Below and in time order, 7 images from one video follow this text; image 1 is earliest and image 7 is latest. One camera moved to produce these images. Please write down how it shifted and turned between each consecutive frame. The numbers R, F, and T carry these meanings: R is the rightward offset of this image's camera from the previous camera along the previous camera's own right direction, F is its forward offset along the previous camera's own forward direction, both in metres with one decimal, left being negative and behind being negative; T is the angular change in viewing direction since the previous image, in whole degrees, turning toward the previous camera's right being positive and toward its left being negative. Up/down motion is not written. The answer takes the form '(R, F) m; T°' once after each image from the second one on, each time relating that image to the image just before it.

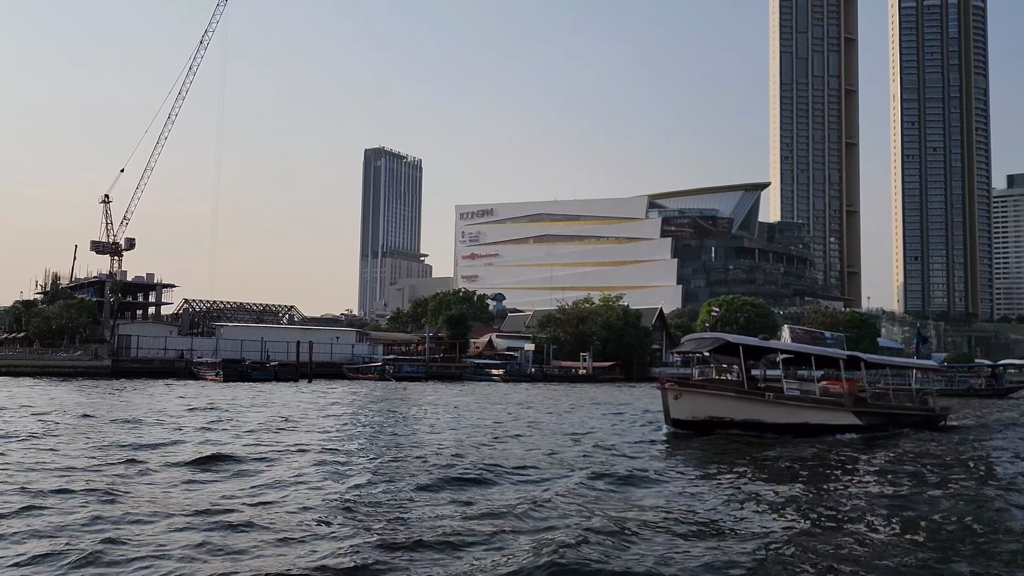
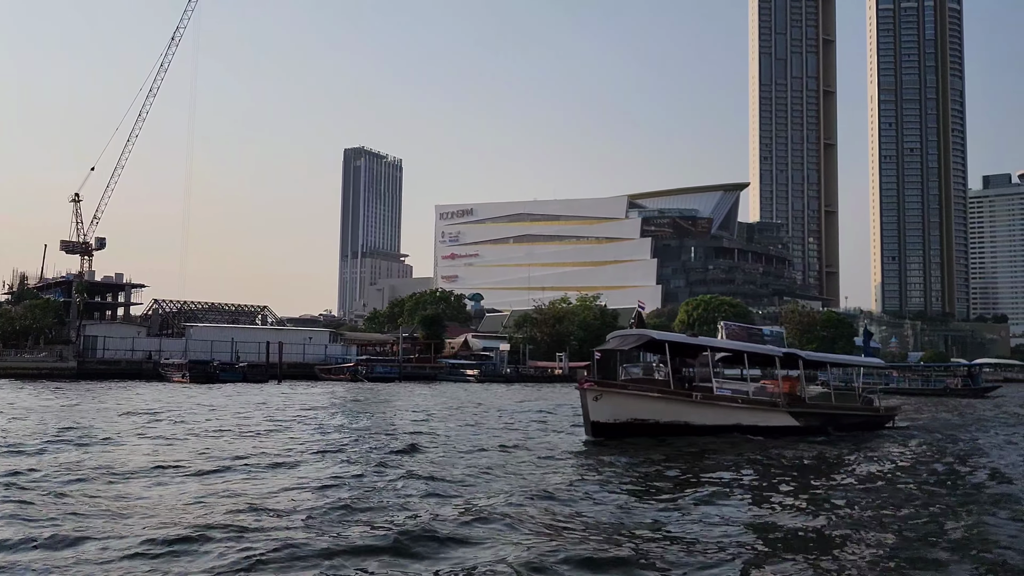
(+0.5, +0.5) m; +1°
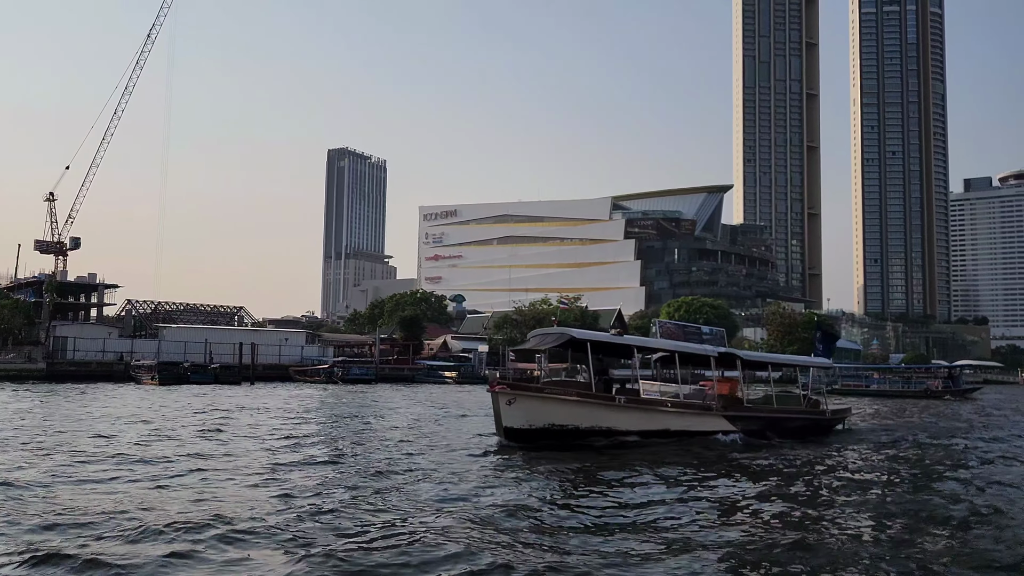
(+0.5, +0.5) m; +1°
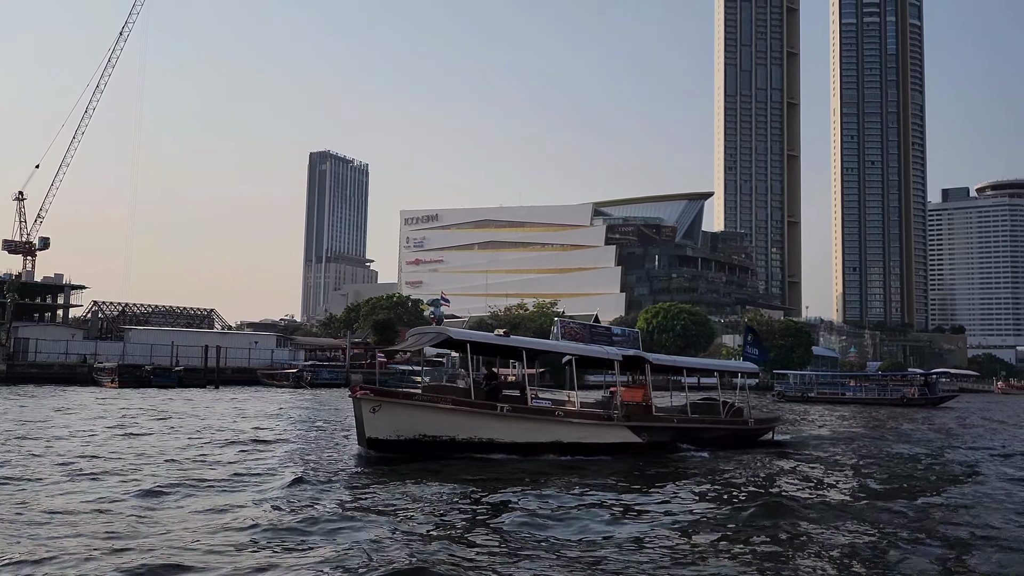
(+0.7, +0.6) m; +1°
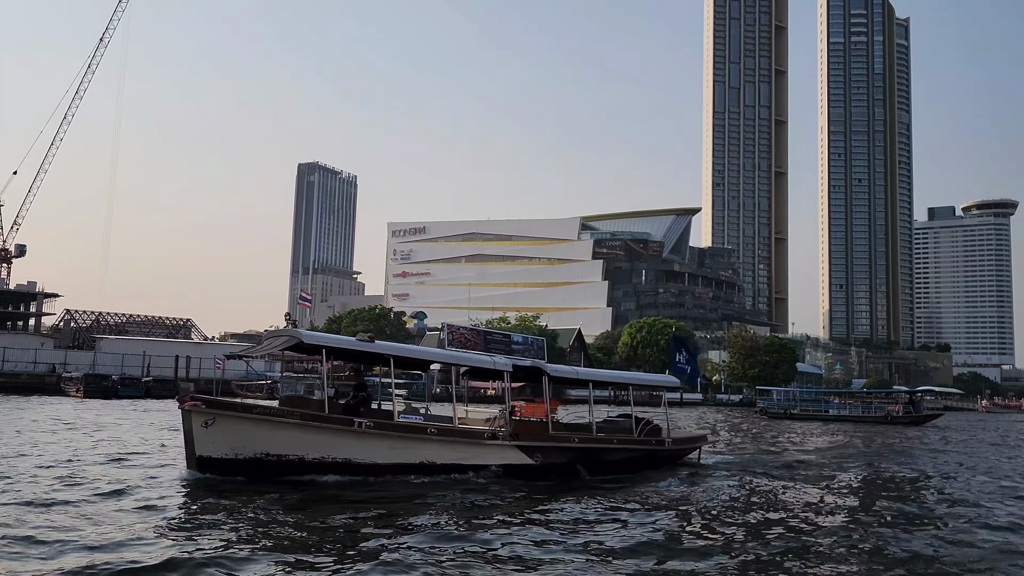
(+0.7, +0.6) m; +1°
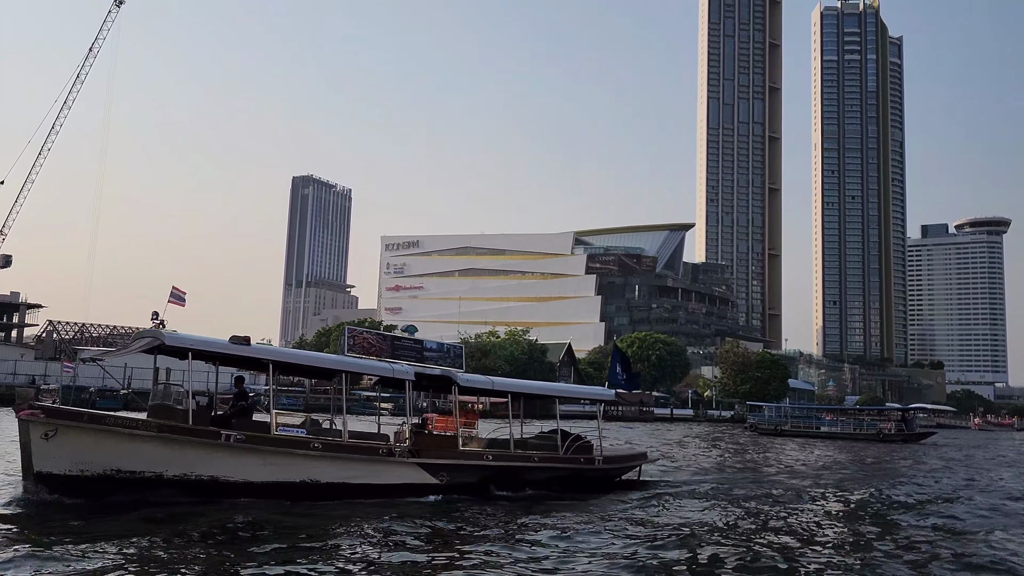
(+0.5, +0.5) m; 0°
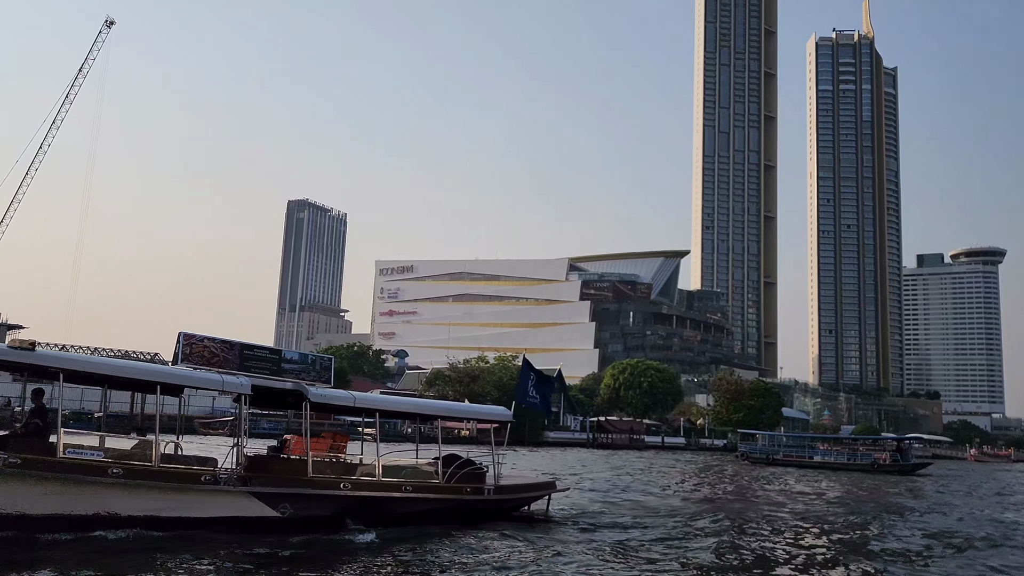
(+0.6, +0.9) m; 0°
